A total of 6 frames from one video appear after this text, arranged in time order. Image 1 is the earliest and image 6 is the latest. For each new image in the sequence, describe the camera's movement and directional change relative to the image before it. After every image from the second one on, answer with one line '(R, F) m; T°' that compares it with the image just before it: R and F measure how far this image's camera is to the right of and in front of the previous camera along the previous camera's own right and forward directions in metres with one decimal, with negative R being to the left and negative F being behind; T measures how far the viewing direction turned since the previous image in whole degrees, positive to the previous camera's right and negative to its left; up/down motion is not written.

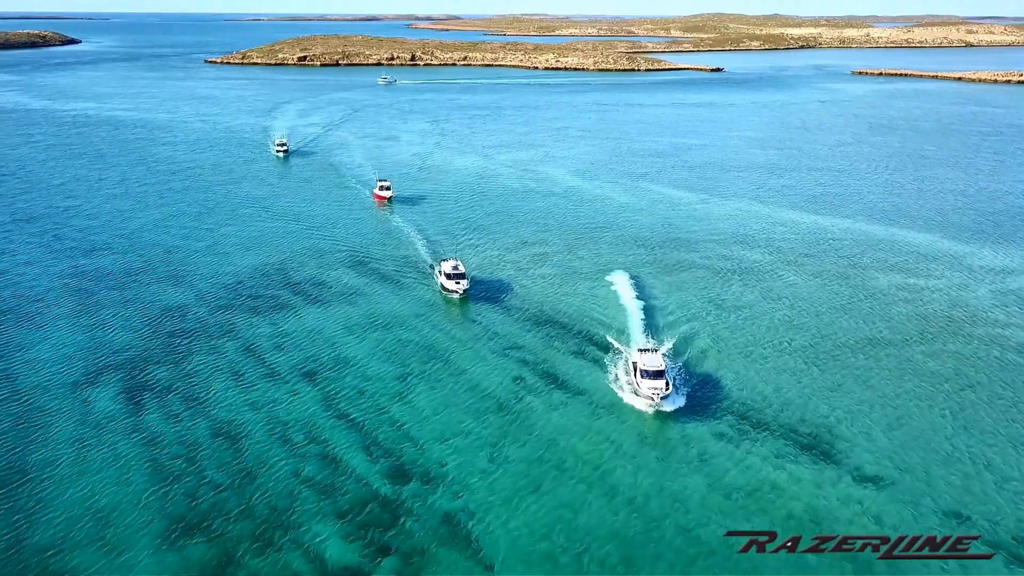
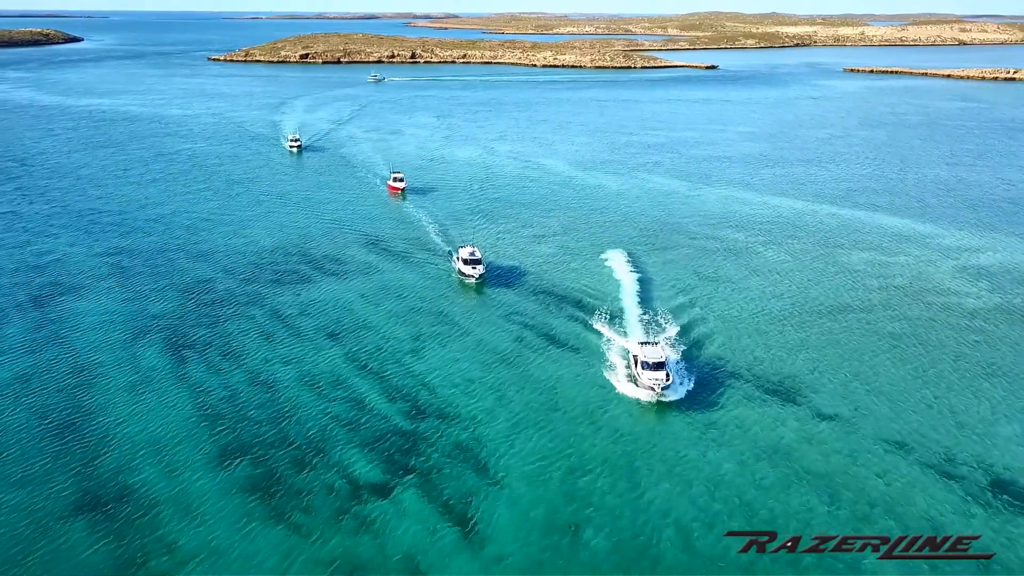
(-0.4, -1.9) m; 0°
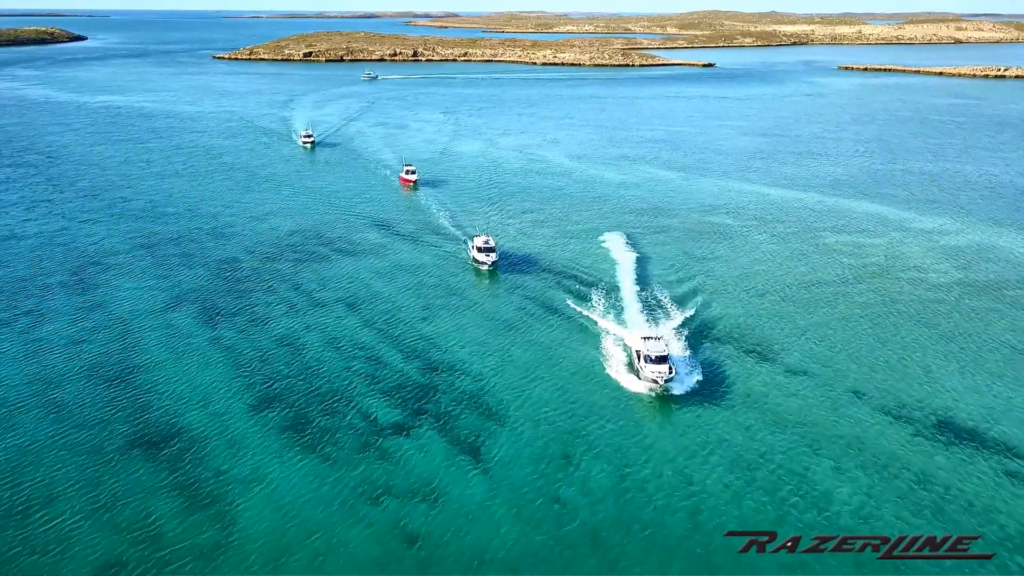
(-0.4, -1.7) m; 0°
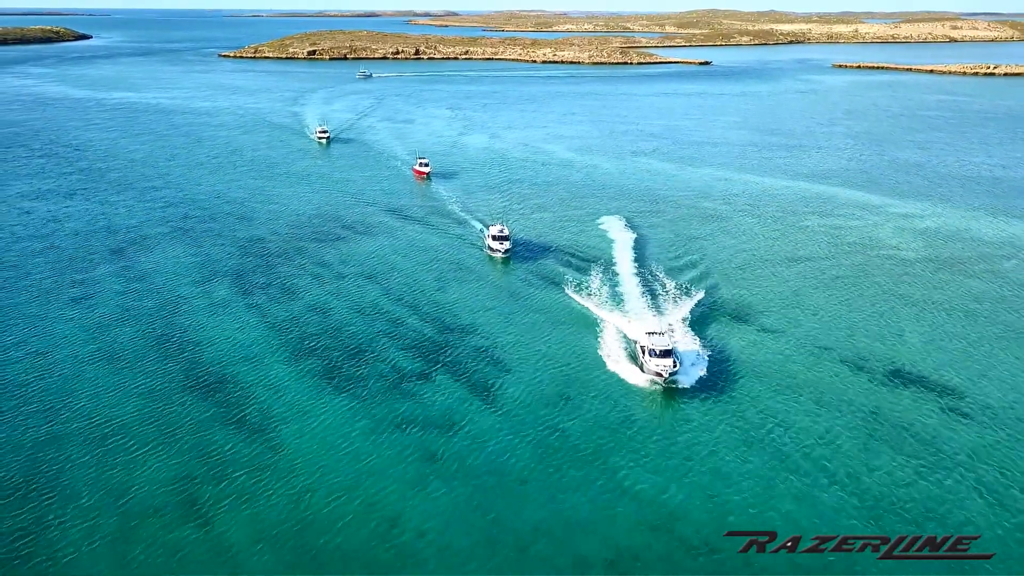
(-0.4, -2.0) m; 0°
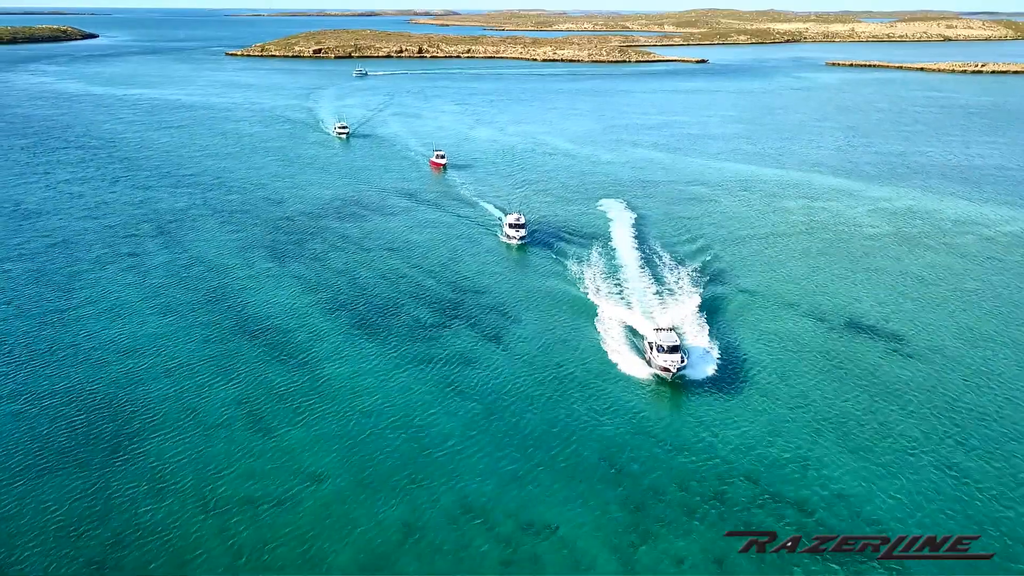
(-0.5, -2.6) m; 0°
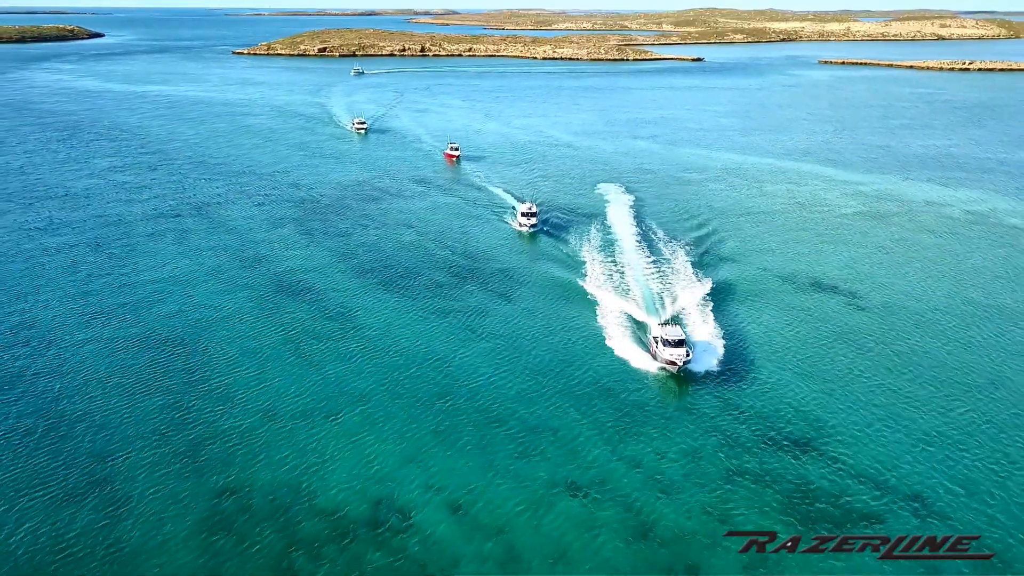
(-0.5, -2.6) m; 0°
